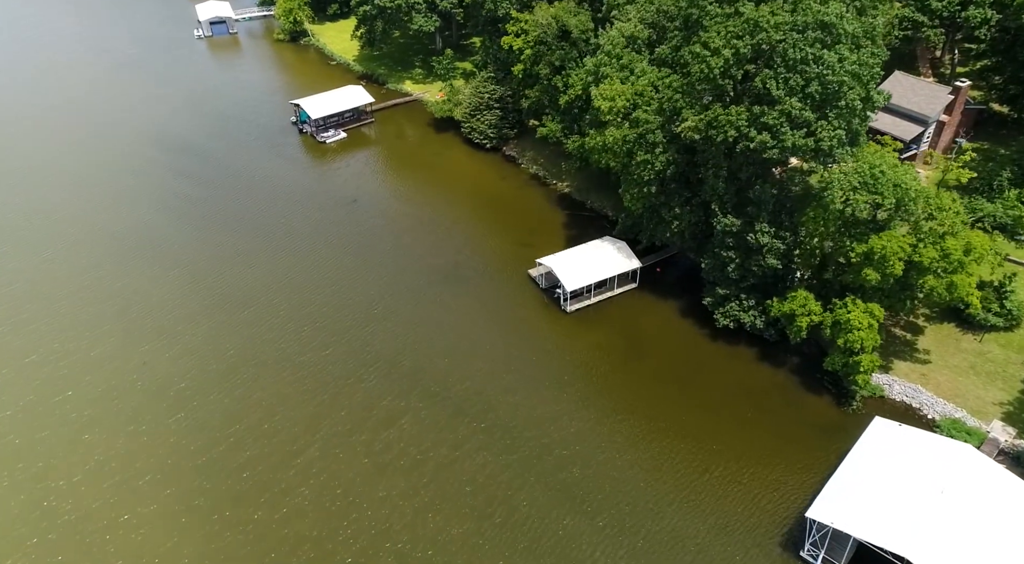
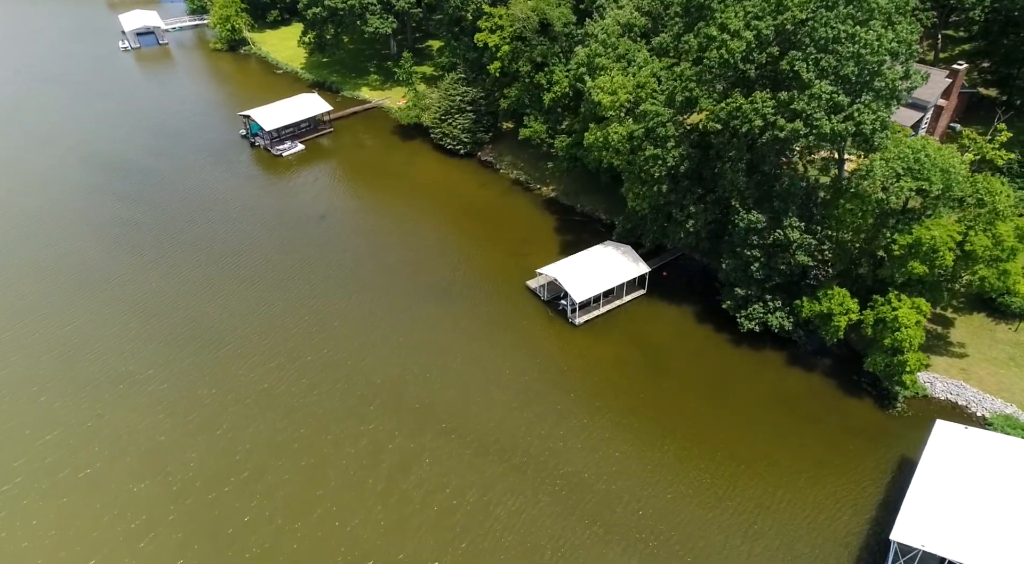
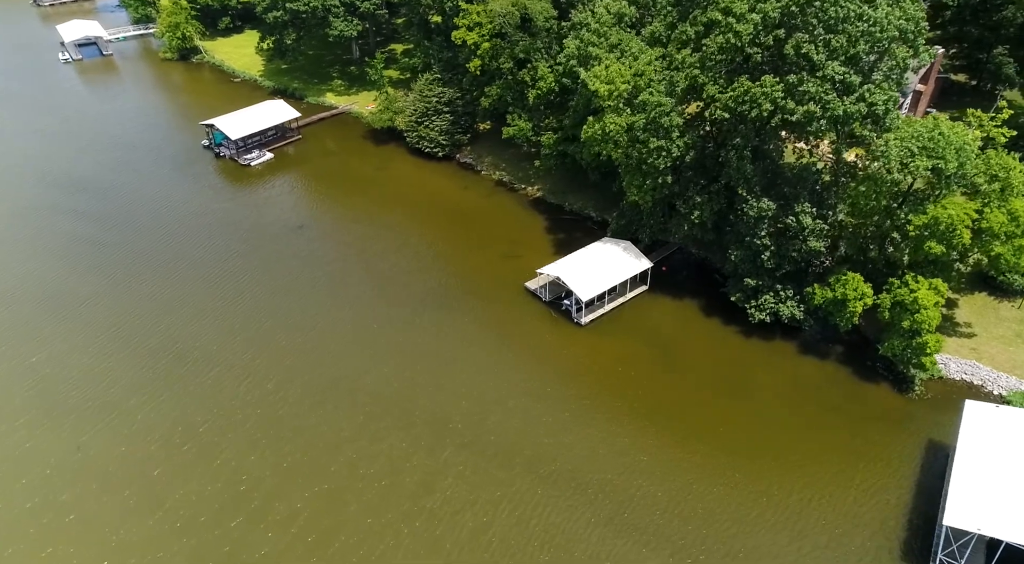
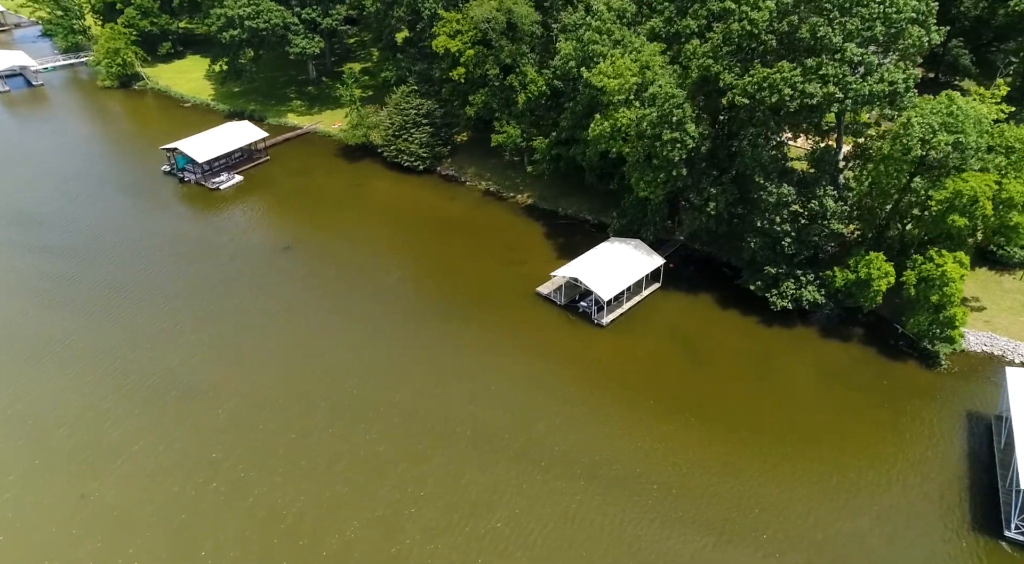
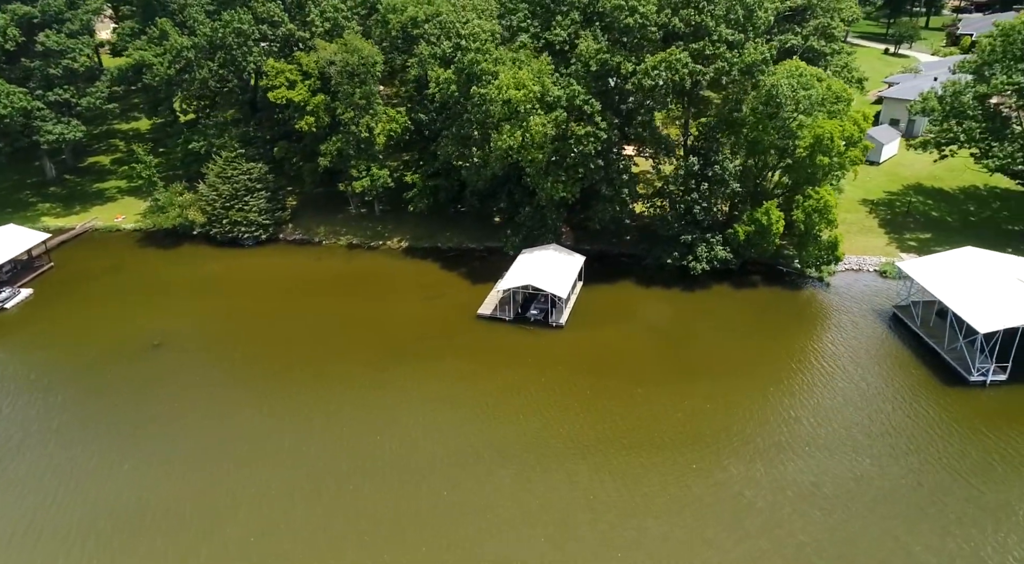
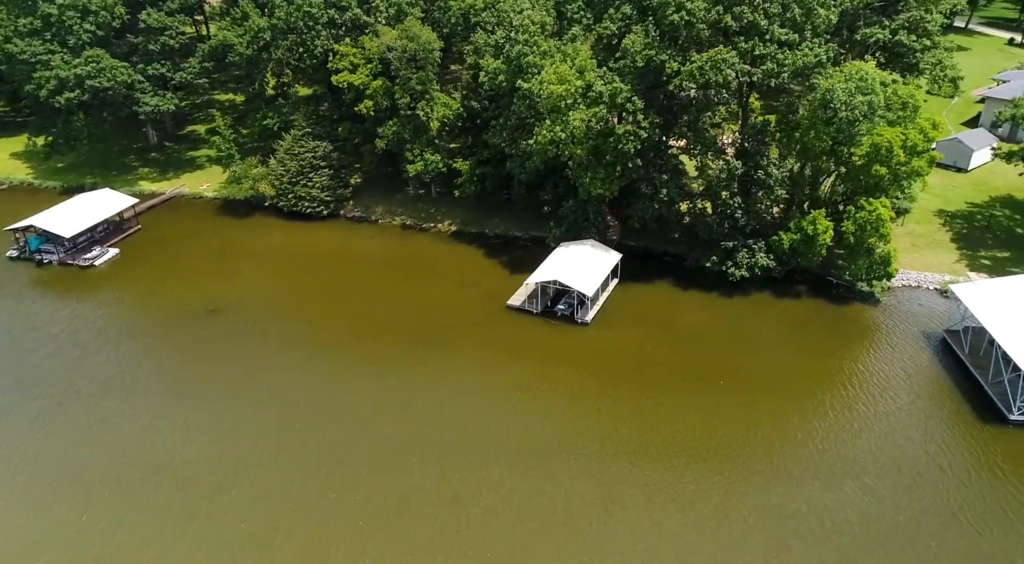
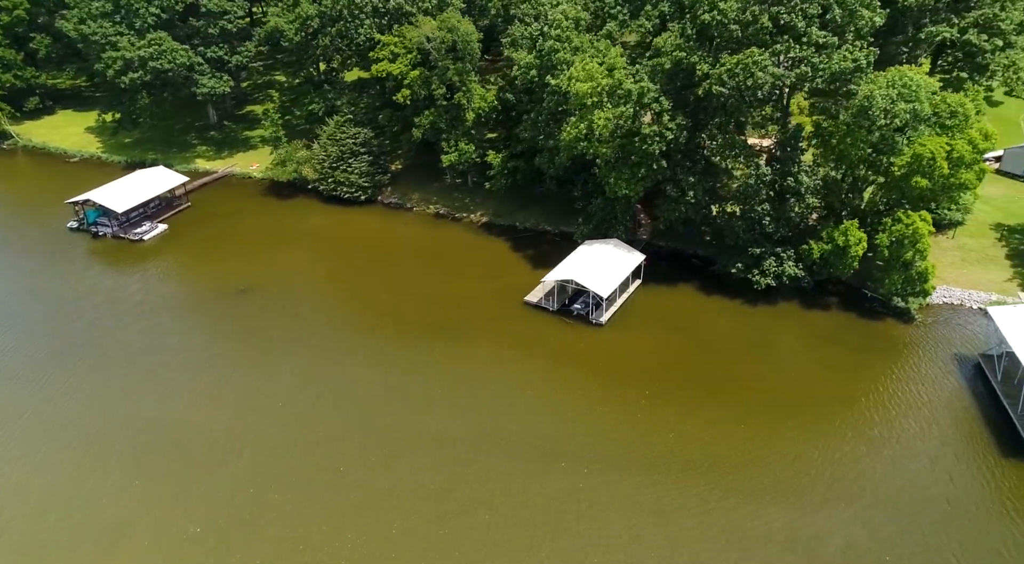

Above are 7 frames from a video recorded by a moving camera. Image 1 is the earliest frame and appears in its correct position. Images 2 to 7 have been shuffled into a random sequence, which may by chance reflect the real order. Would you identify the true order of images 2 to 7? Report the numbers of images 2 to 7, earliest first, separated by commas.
2, 3, 4, 7, 6, 5
